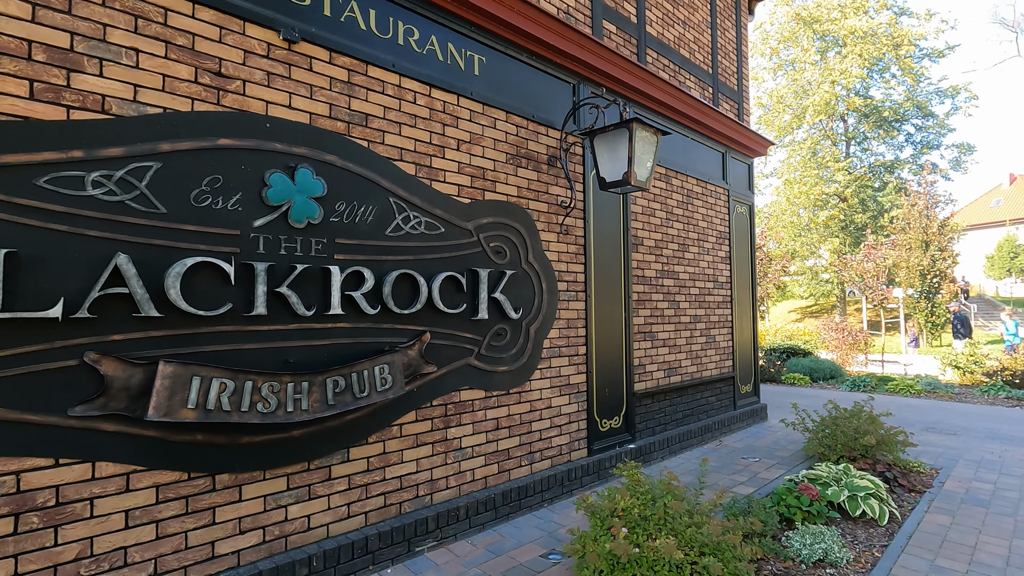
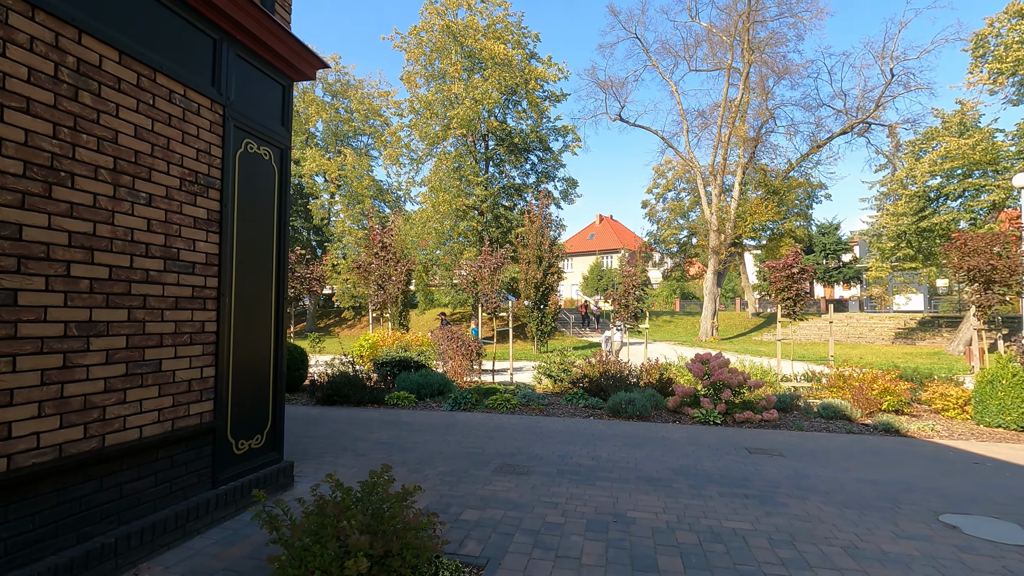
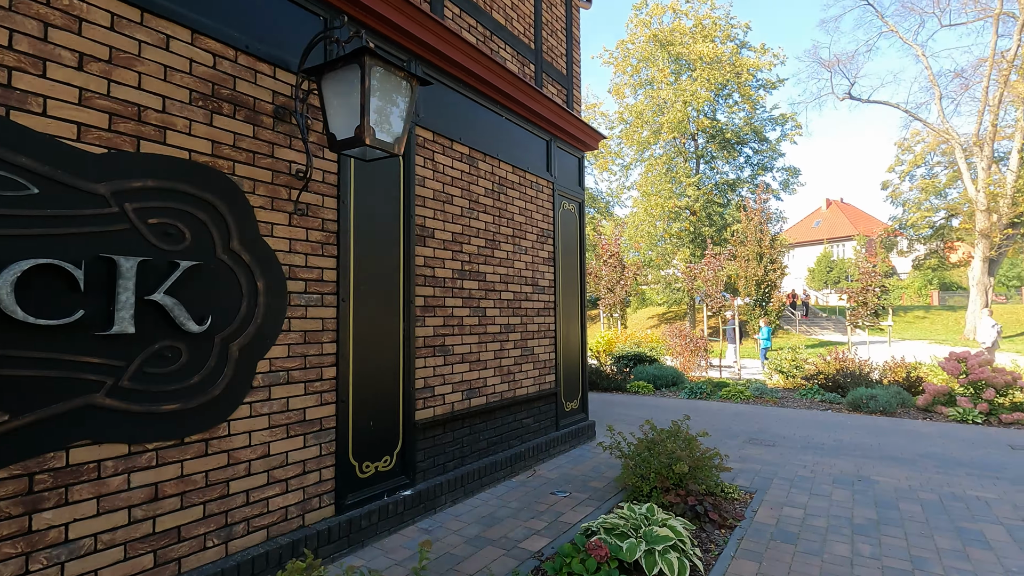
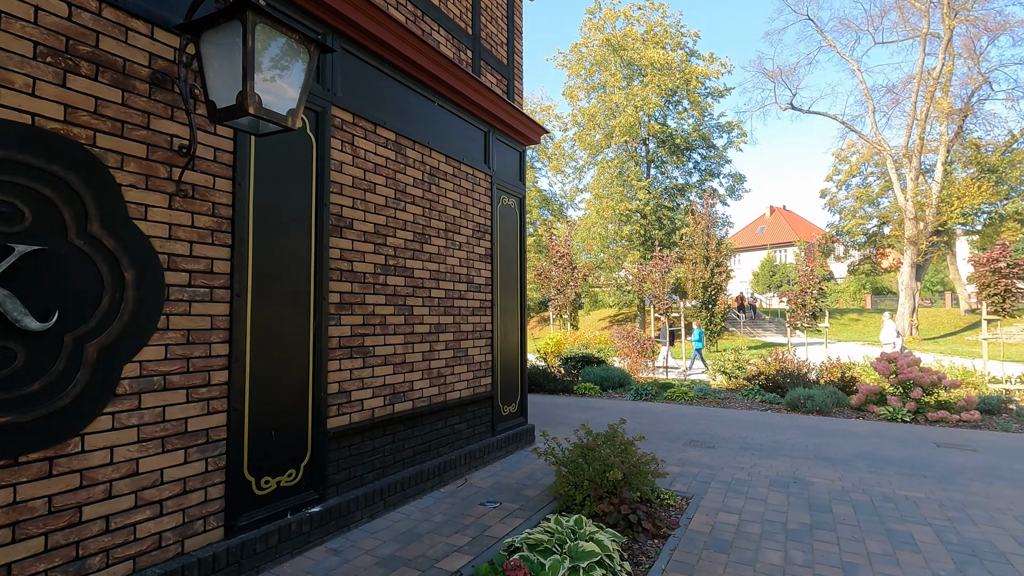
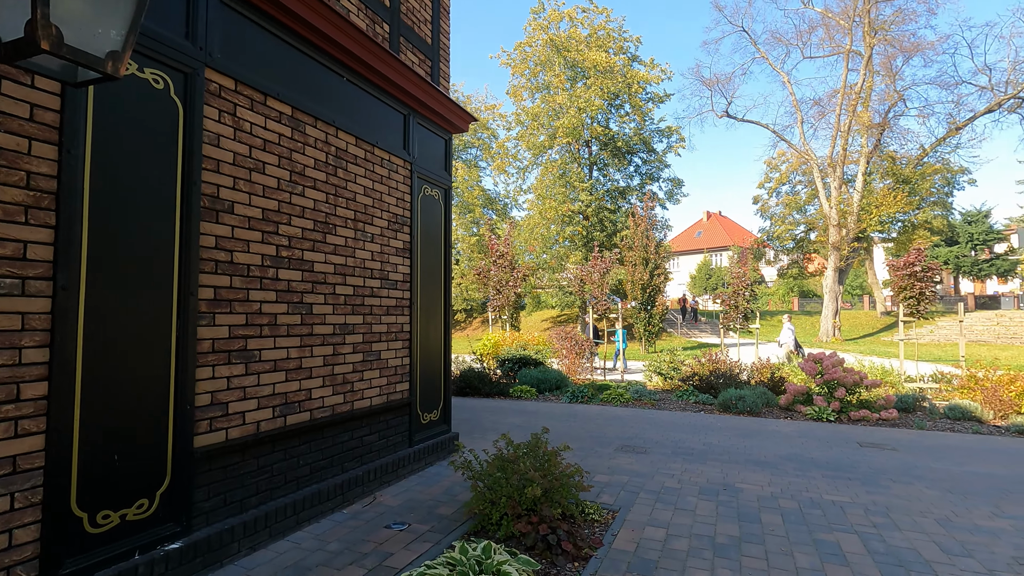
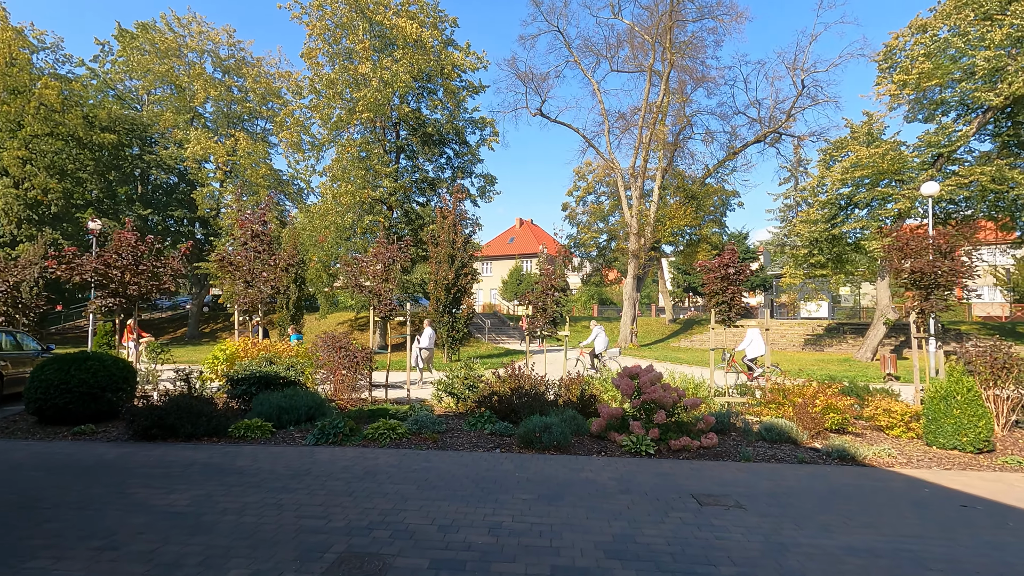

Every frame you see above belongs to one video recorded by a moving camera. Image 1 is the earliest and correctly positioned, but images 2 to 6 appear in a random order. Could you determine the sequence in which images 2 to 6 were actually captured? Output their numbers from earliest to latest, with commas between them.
3, 4, 5, 2, 6
